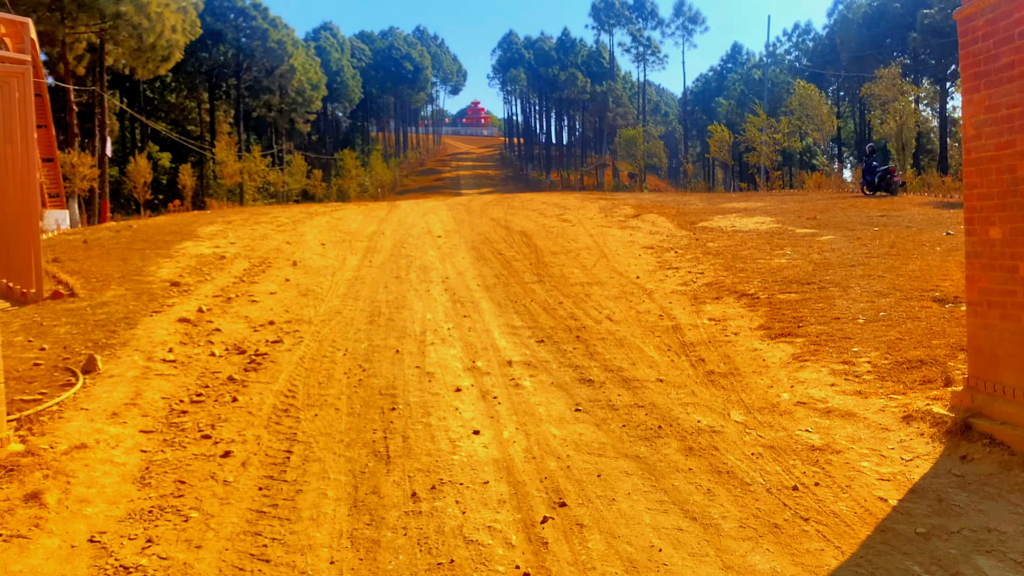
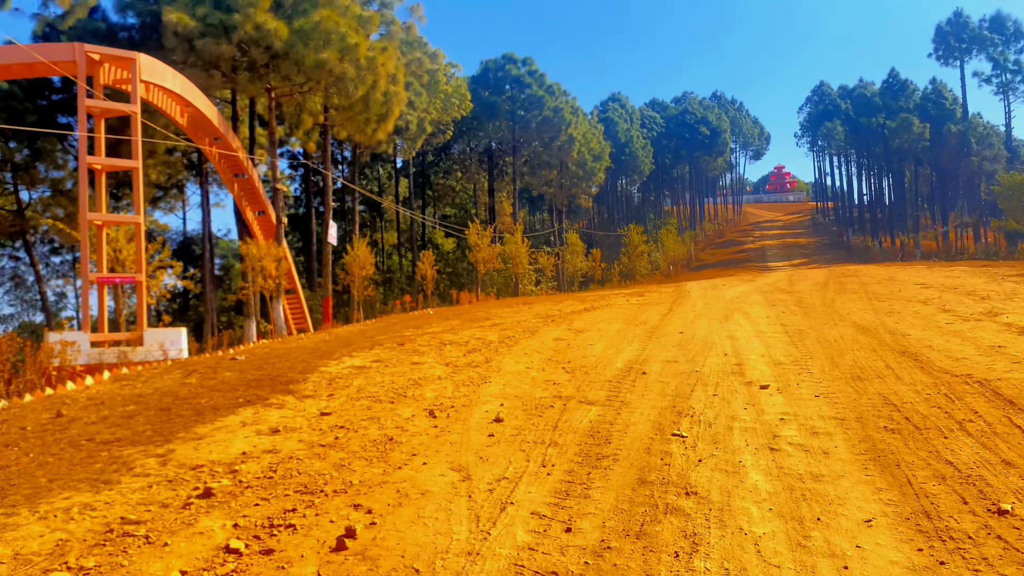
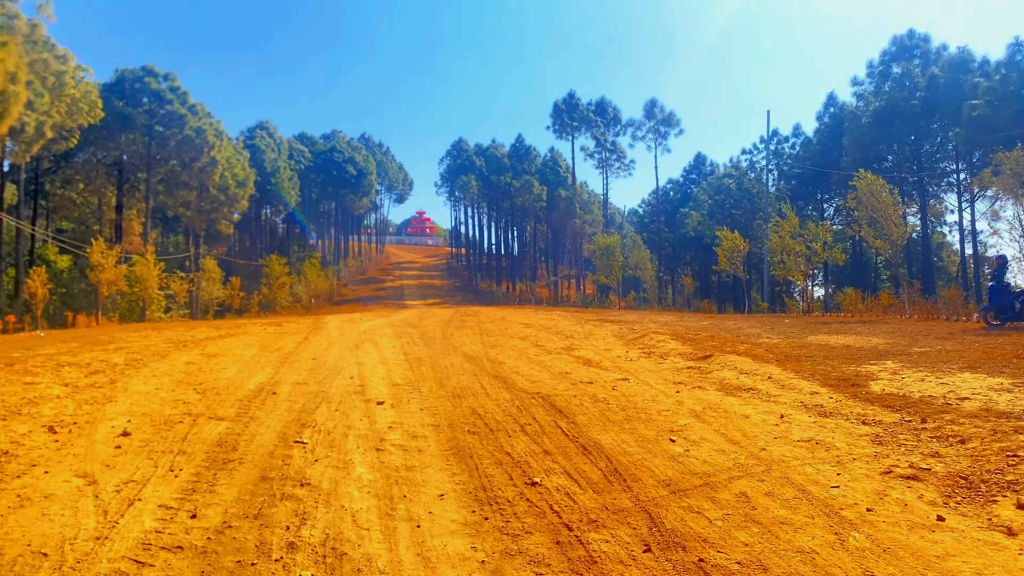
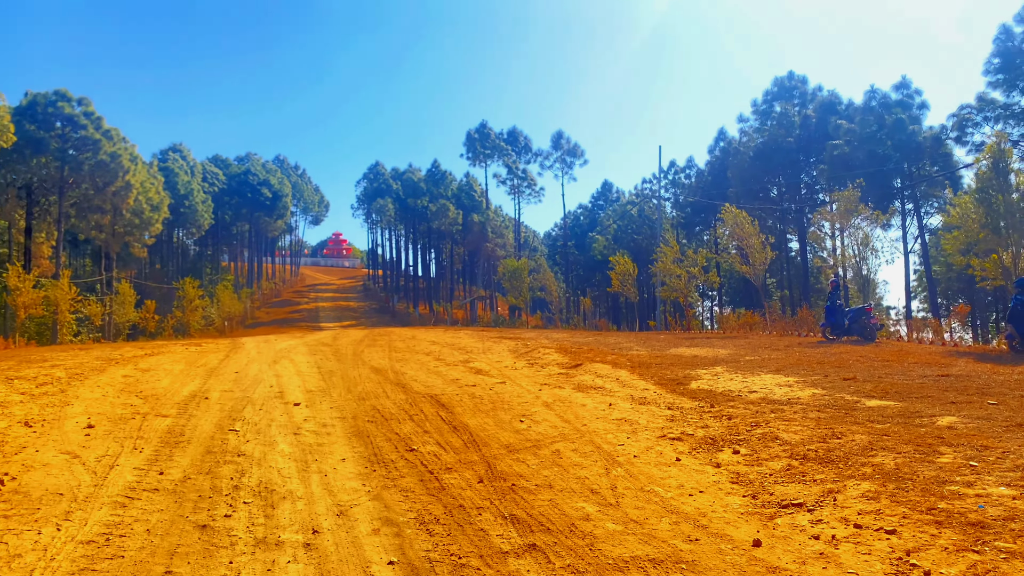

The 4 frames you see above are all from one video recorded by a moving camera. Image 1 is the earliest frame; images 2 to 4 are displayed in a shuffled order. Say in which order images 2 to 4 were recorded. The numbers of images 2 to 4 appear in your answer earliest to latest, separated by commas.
4, 3, 2
